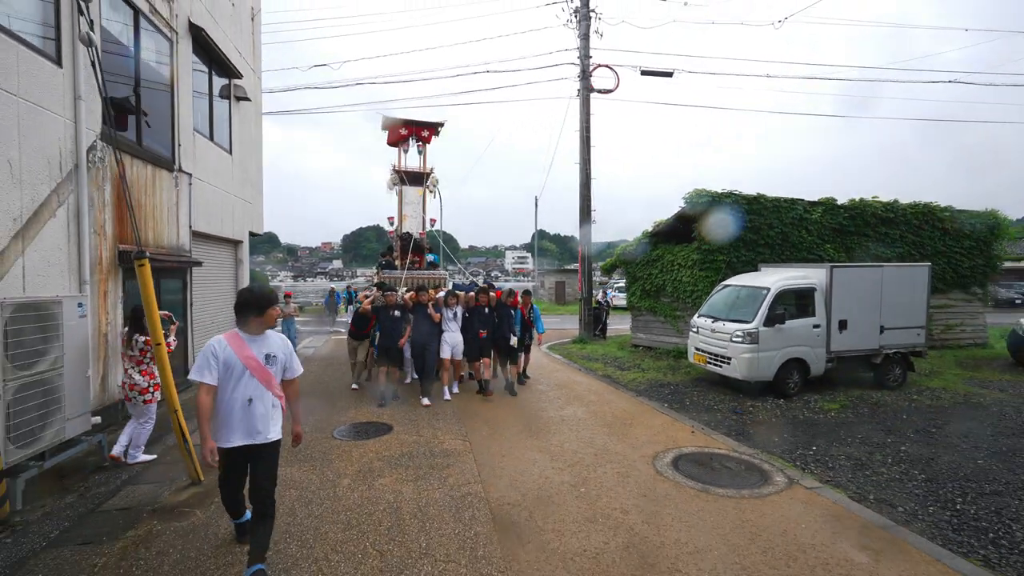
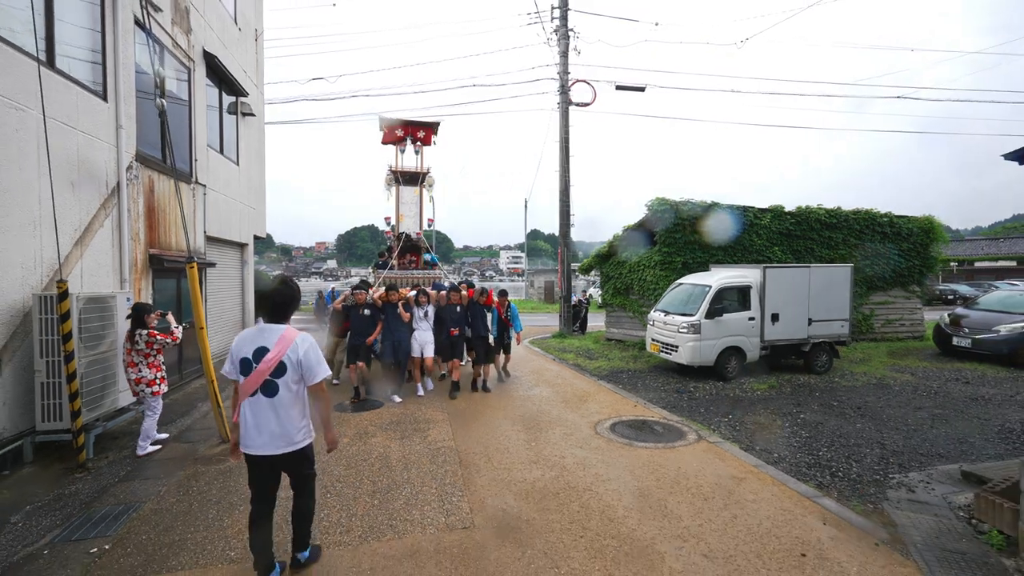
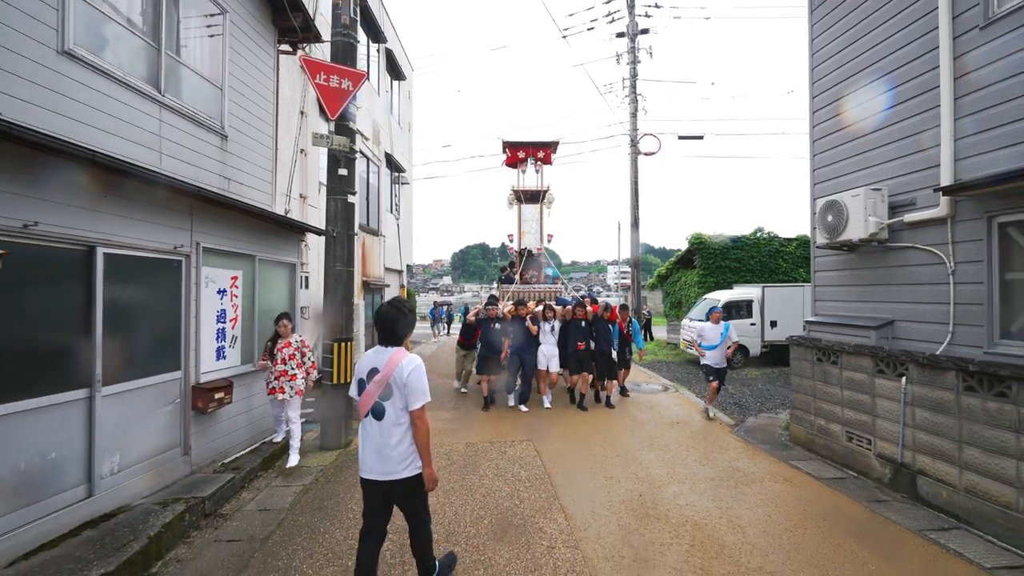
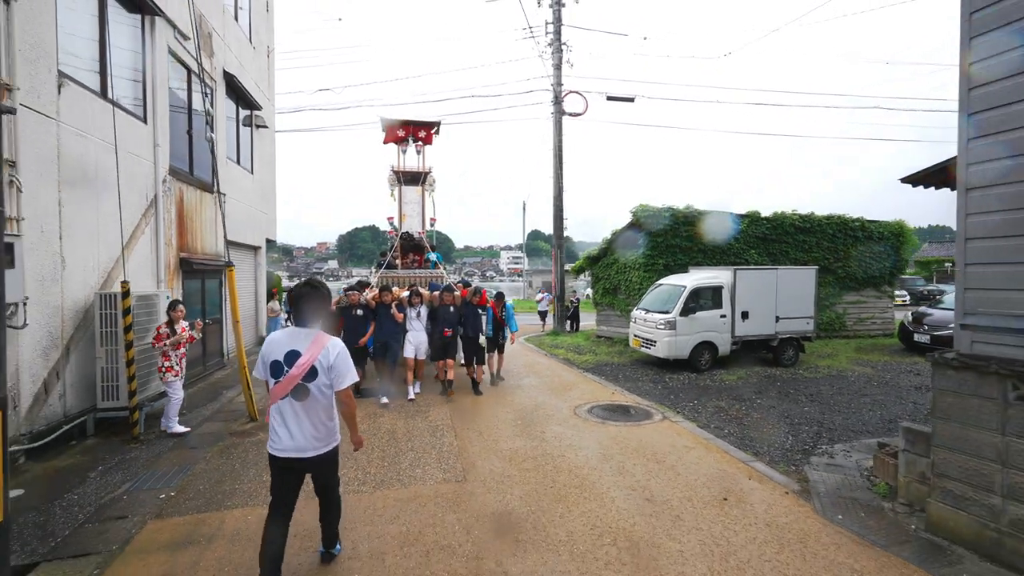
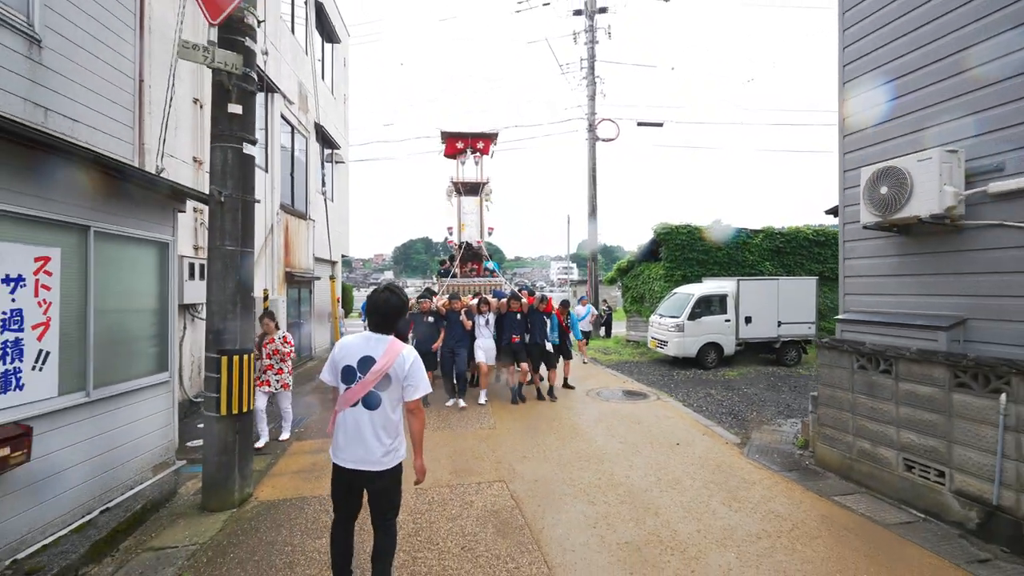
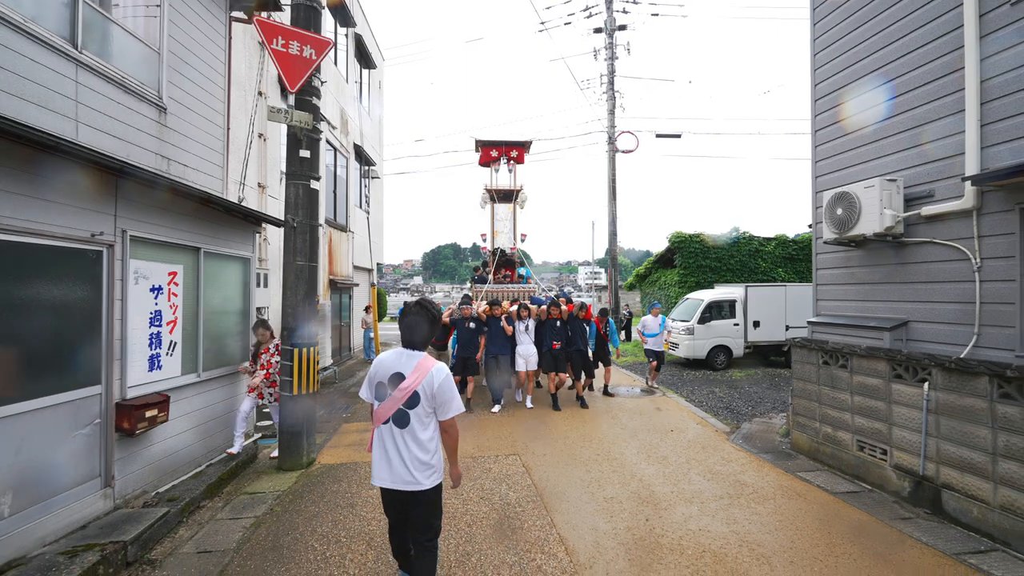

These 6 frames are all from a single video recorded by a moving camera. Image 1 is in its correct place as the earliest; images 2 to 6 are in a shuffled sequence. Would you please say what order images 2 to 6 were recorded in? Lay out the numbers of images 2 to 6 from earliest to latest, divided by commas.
2, 4, 5, 6, 3
